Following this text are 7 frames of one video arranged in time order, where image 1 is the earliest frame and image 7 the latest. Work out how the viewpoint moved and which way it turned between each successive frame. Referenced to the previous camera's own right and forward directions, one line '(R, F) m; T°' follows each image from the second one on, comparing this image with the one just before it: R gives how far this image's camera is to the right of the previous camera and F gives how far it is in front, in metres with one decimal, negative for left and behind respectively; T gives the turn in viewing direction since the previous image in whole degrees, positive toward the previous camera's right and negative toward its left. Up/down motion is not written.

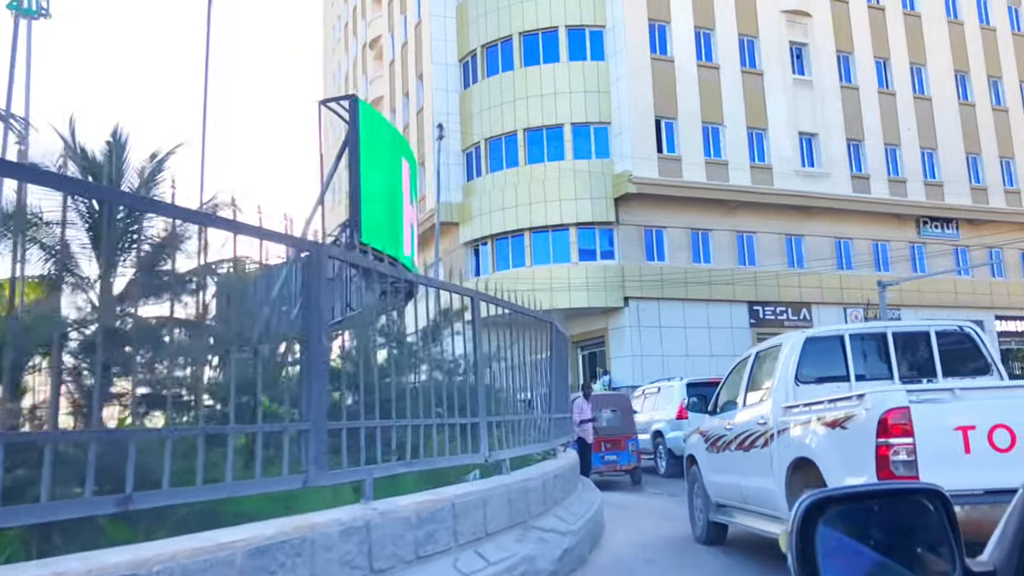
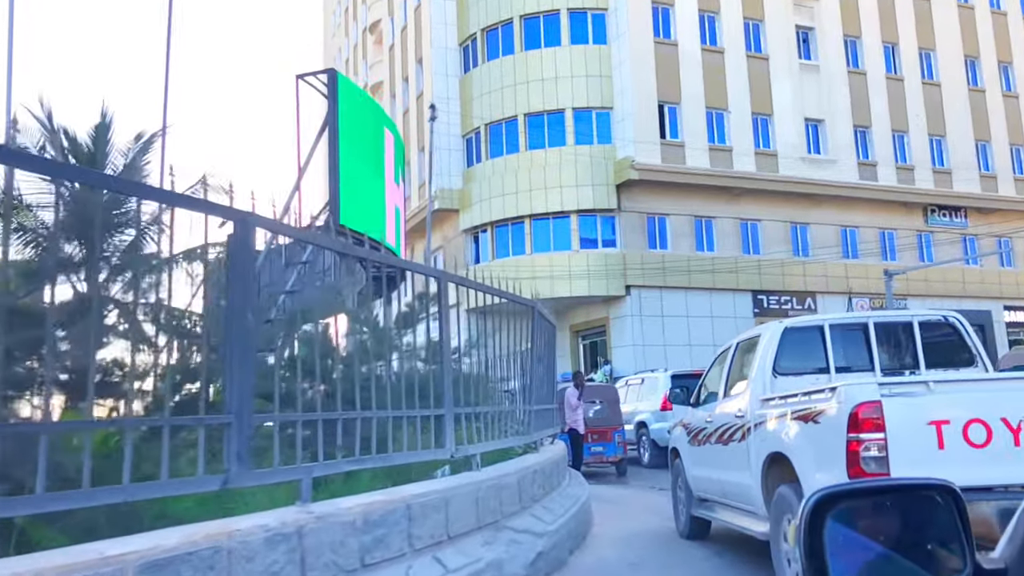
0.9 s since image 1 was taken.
(+0.3, +0.2) m; -1°
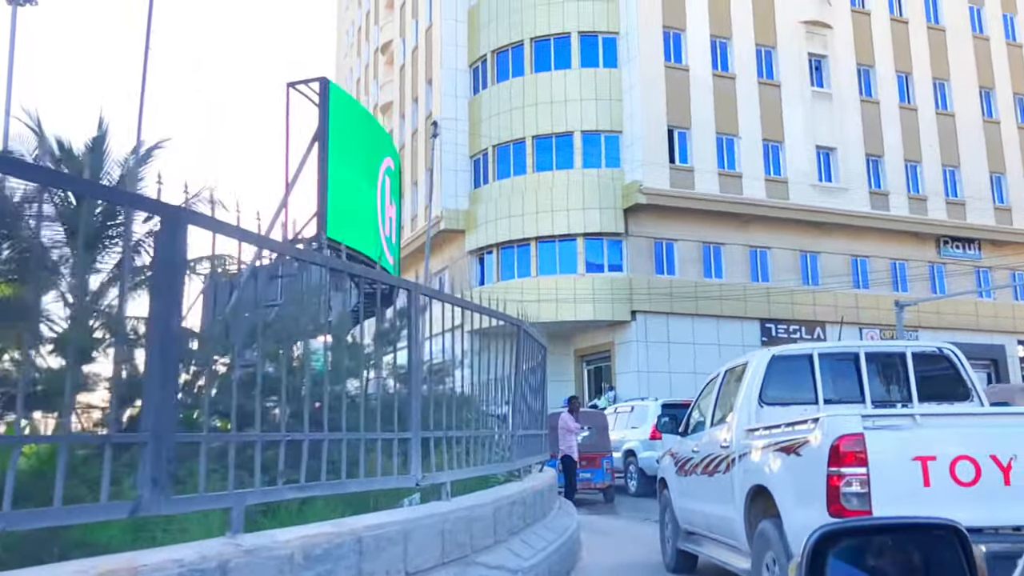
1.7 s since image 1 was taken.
(+0.3, +0.2) m; -1°
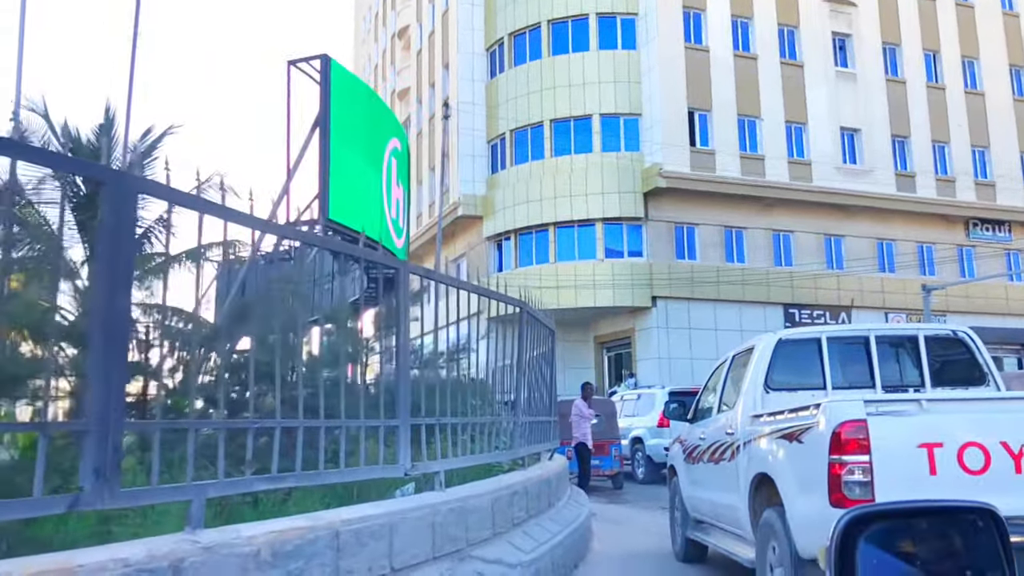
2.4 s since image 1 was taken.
(+0.2, +0.2) m; -2°
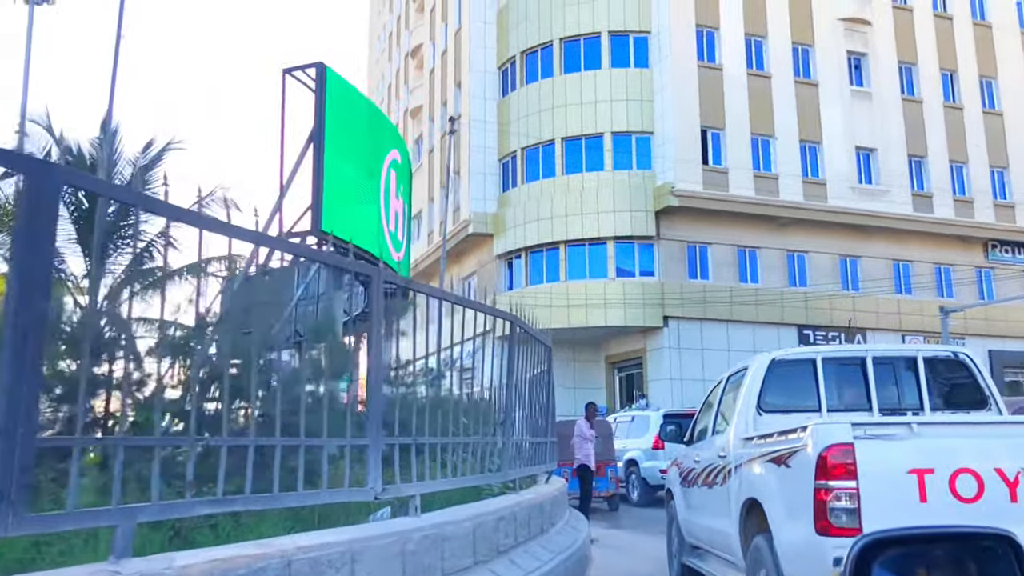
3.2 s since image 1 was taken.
(+0.2, +0.2) m; -1°
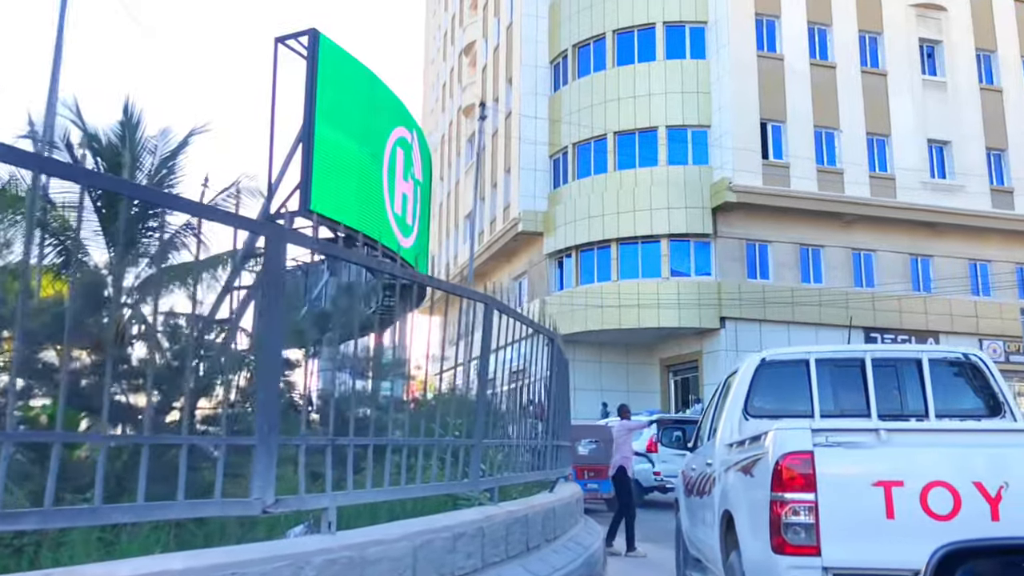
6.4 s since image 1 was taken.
(+0.7, +0.5) m; -5°
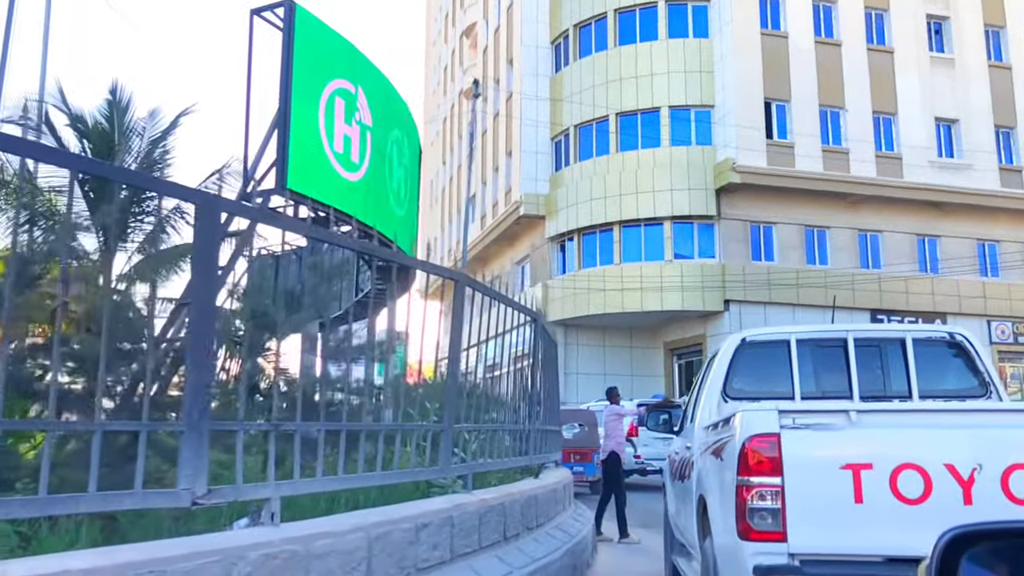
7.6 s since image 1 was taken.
(+0.2, +0.2) m; -1°
